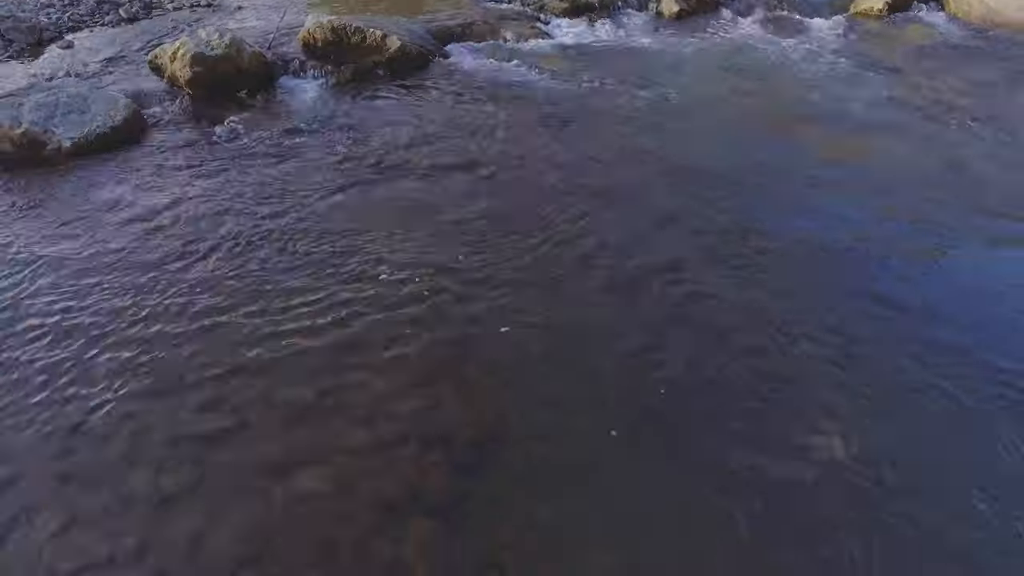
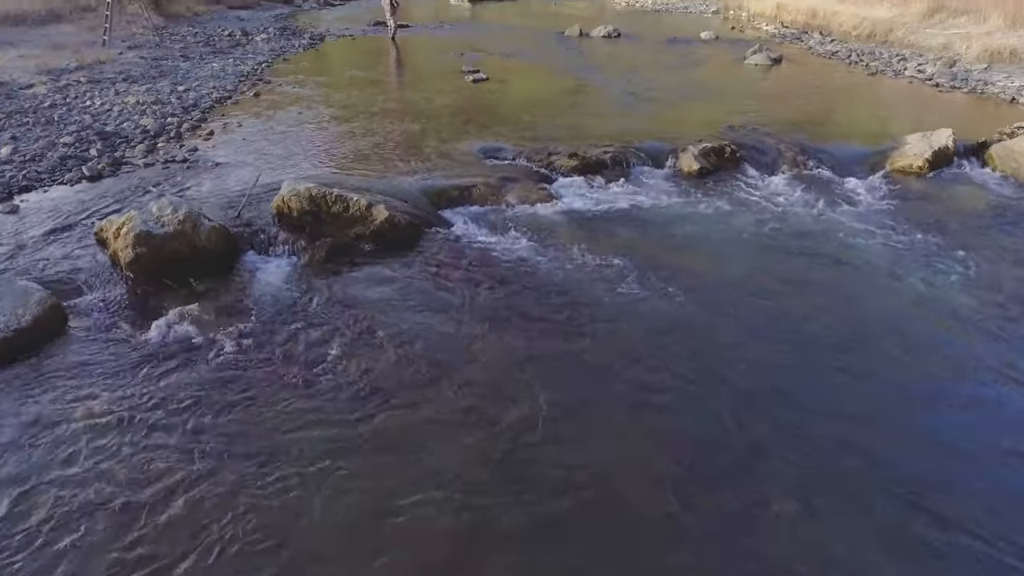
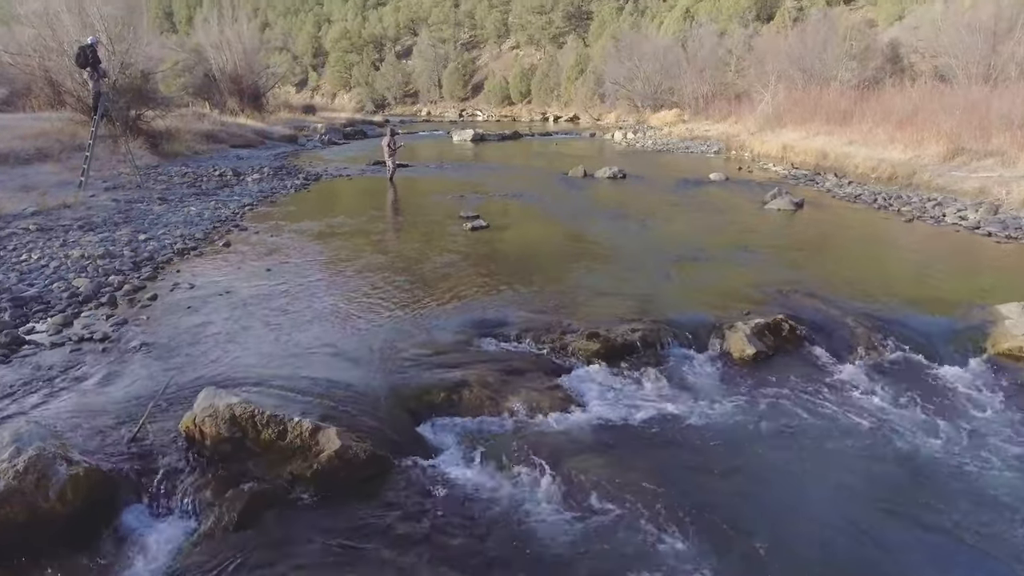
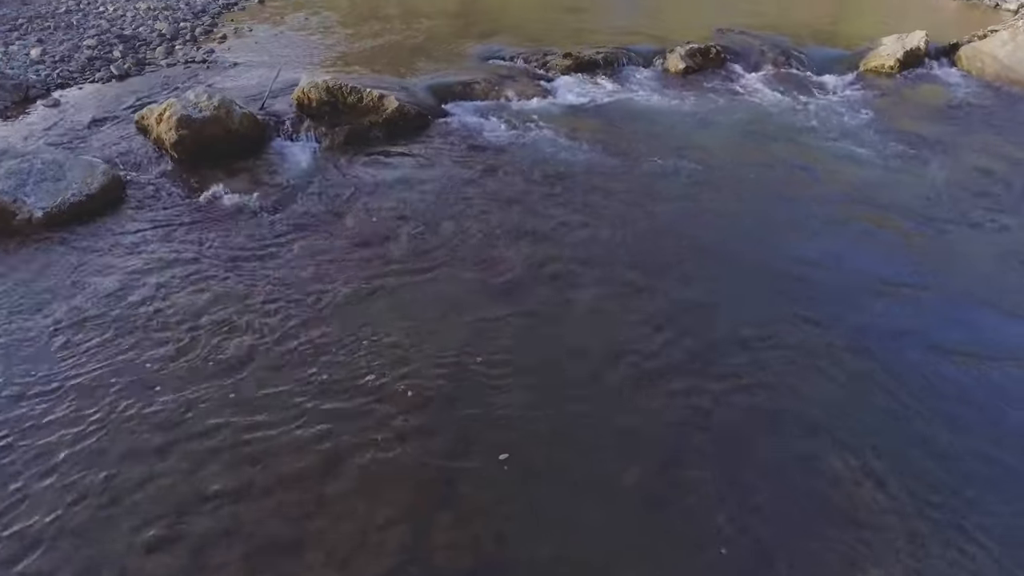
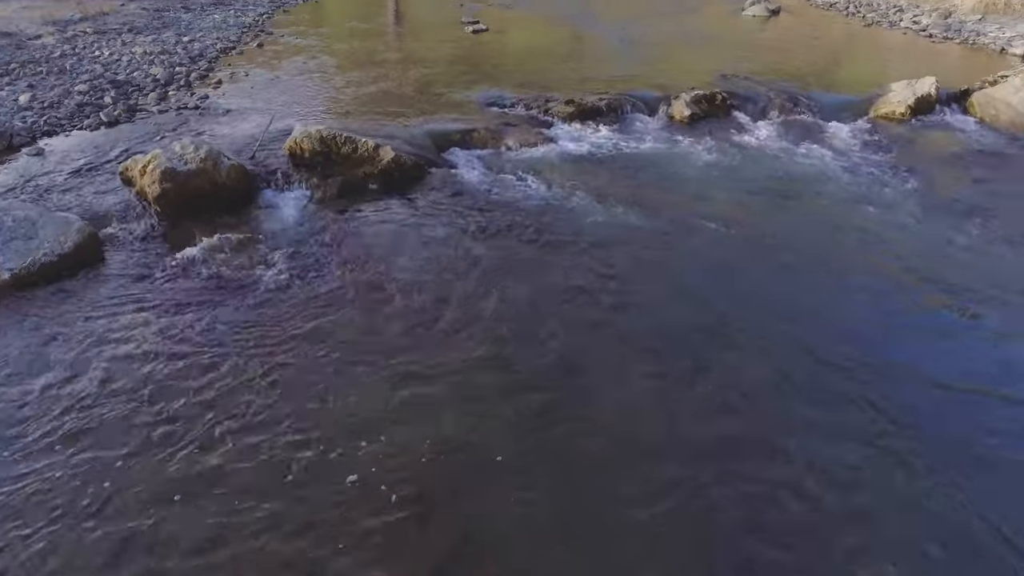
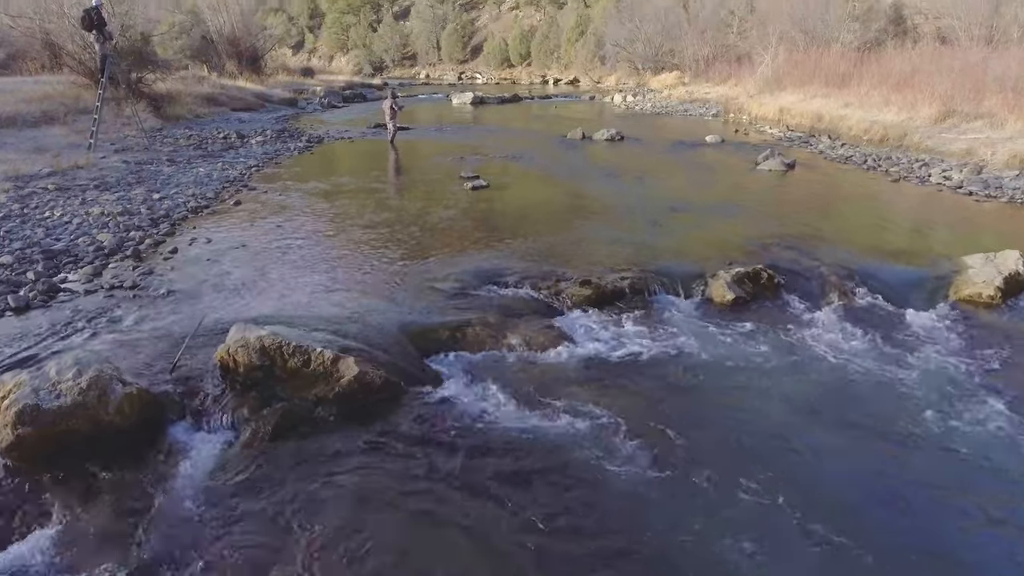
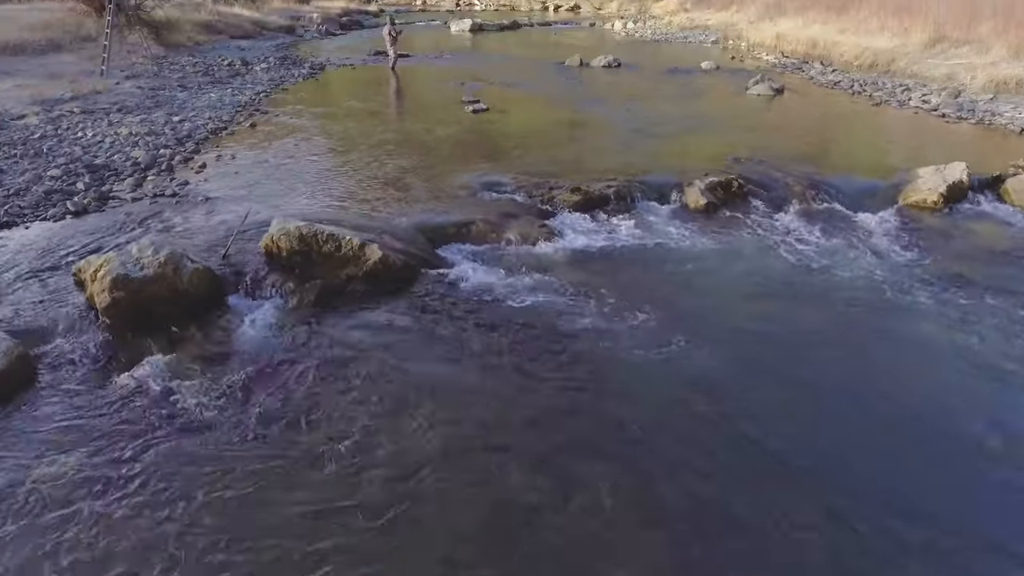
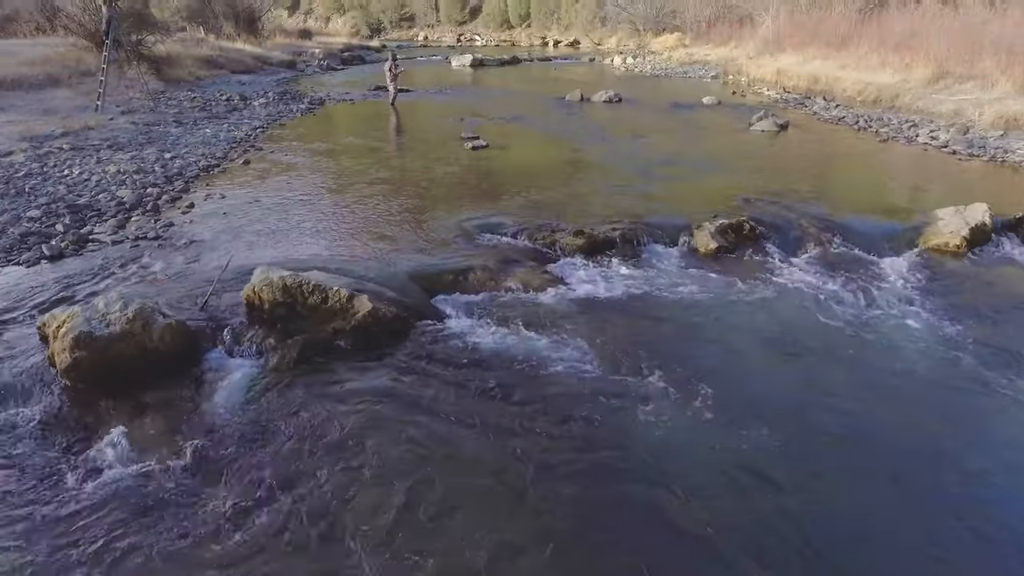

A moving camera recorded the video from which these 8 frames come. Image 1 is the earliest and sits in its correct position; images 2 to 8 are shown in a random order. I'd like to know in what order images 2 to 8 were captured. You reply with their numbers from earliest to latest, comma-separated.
4, 5, 2, 7, 8, 6, 3
